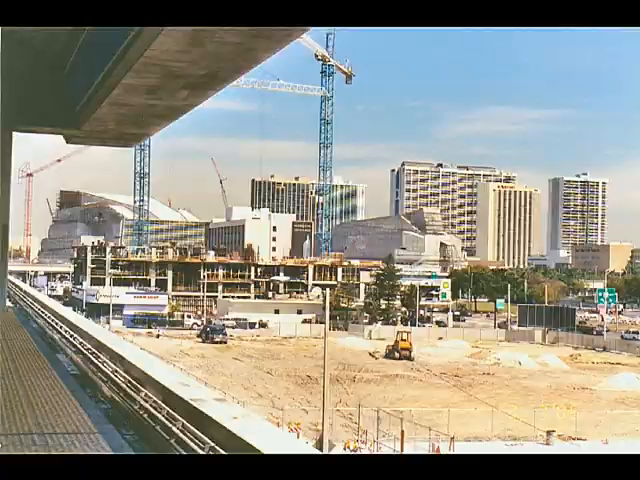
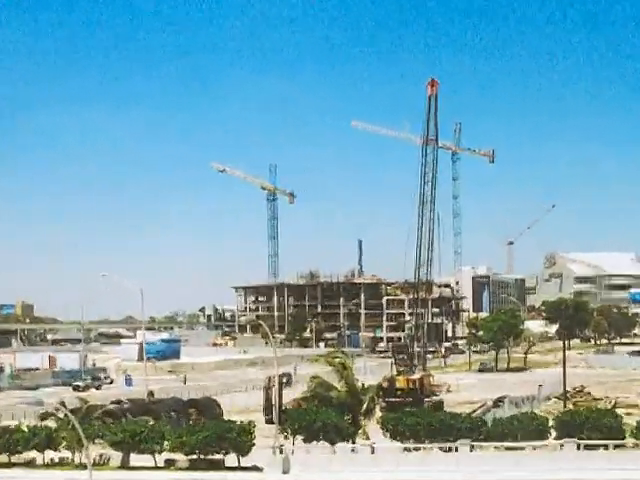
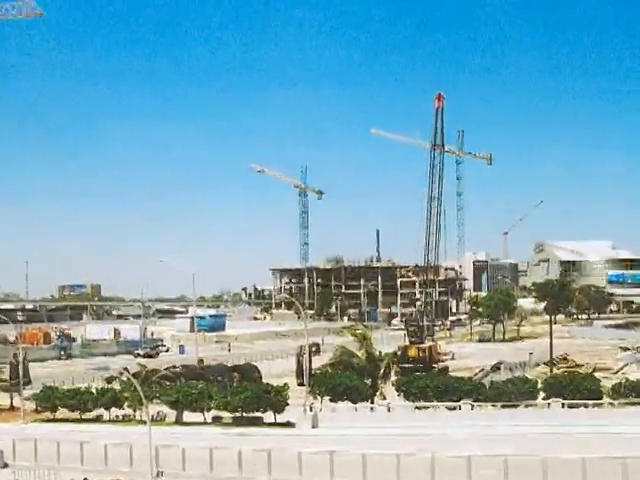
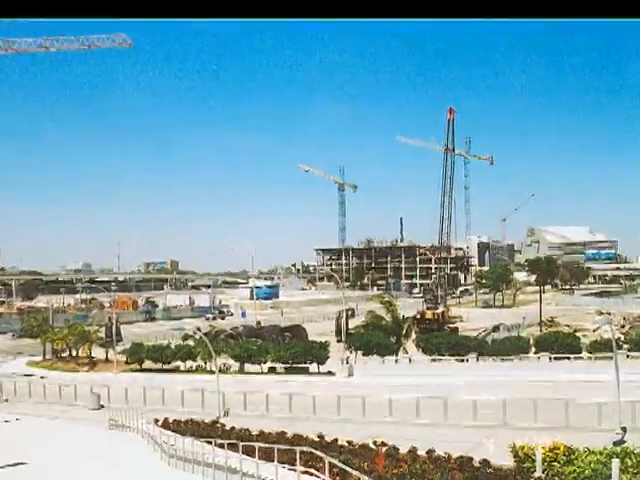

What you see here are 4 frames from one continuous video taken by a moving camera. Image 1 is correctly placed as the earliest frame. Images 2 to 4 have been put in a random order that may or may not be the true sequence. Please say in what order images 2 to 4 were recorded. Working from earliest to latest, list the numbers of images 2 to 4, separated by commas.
4, 3, 2
